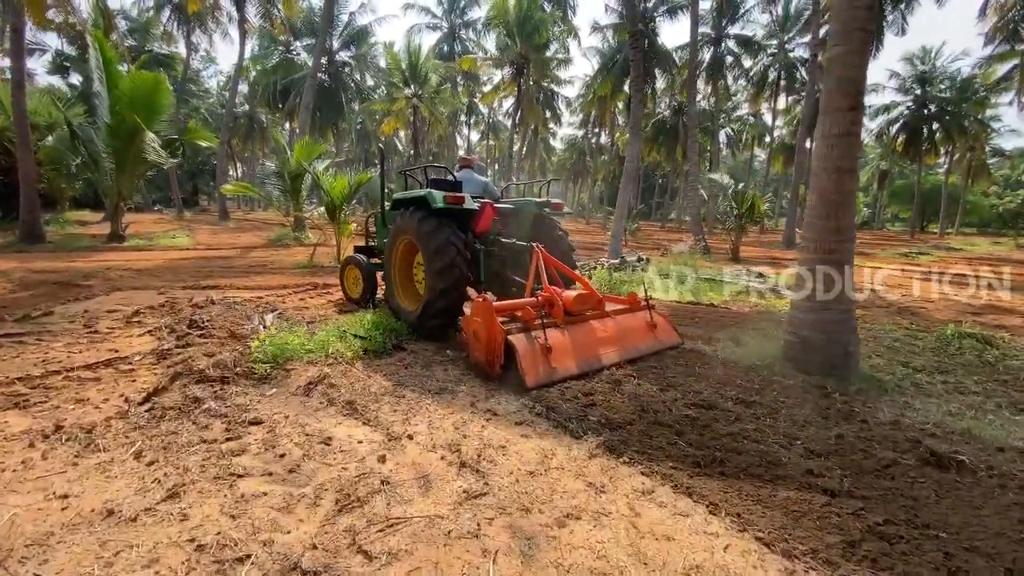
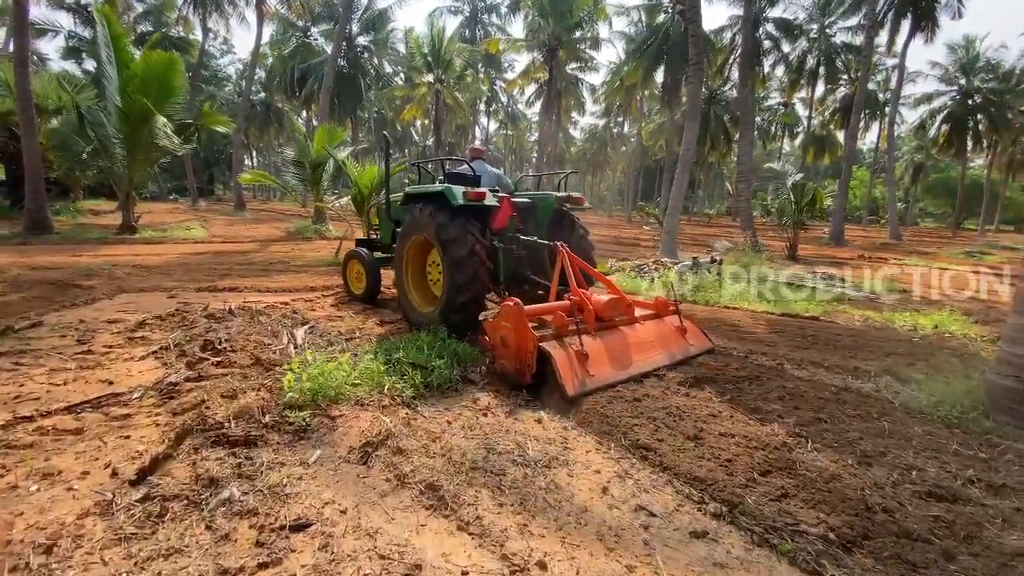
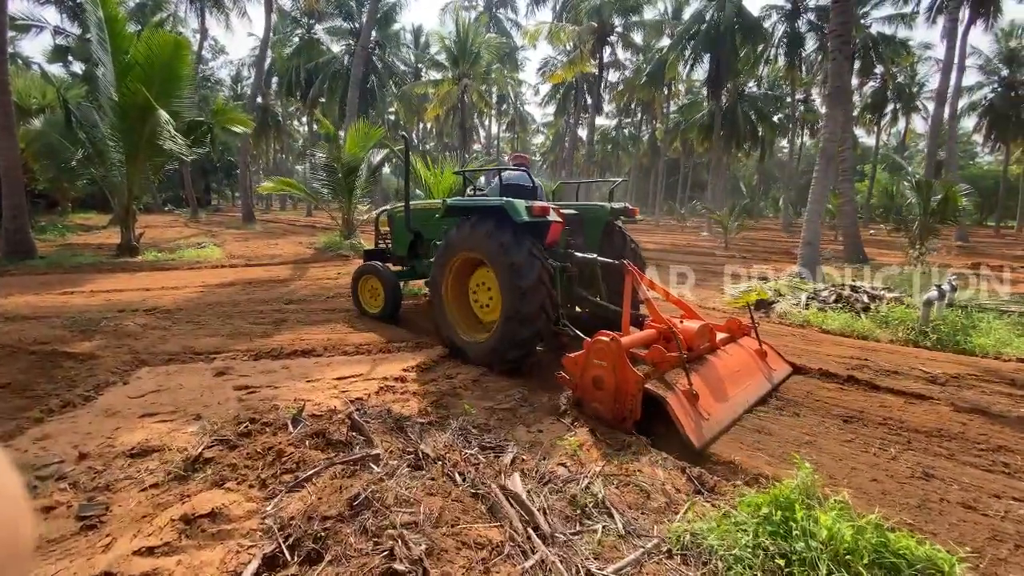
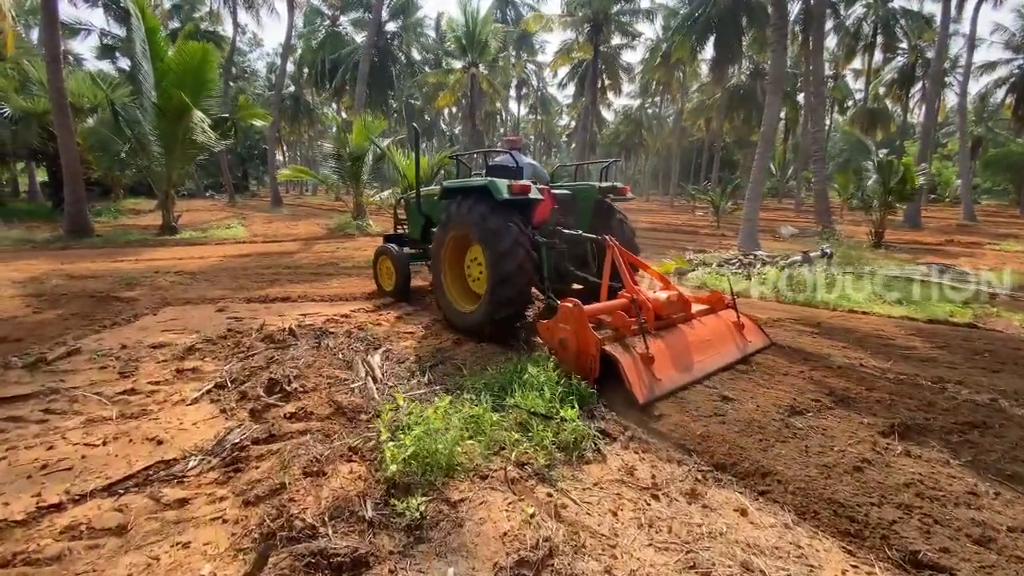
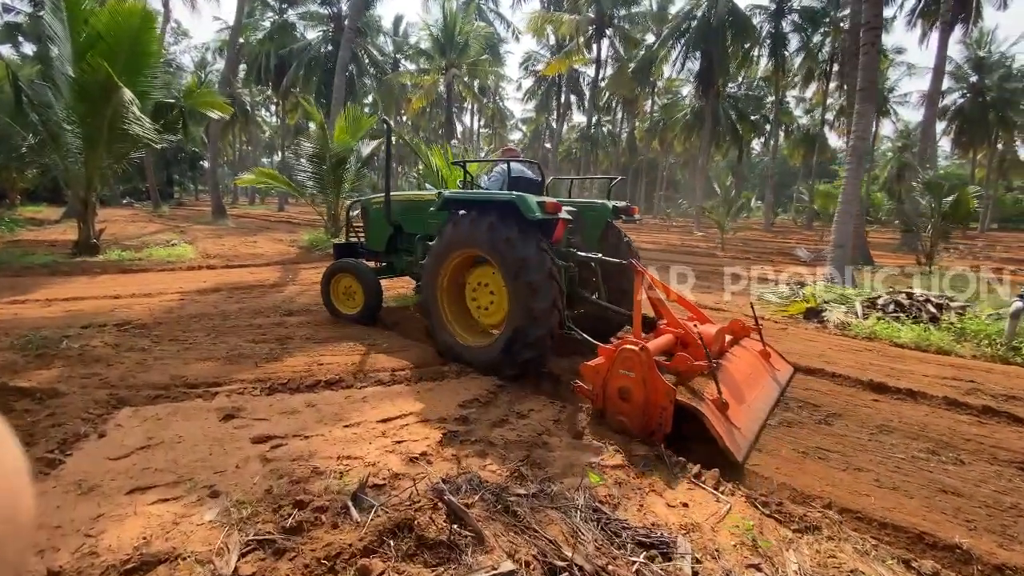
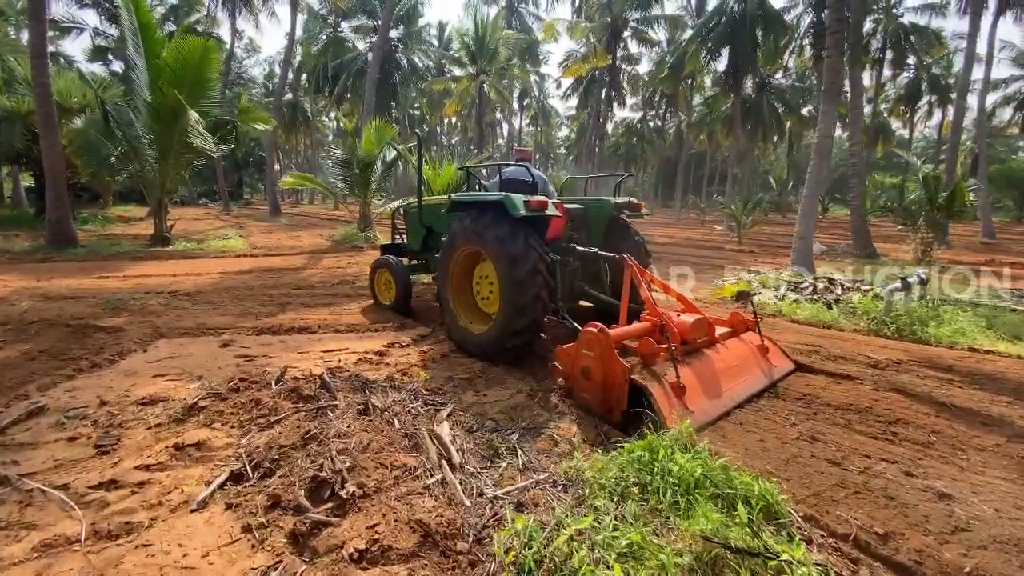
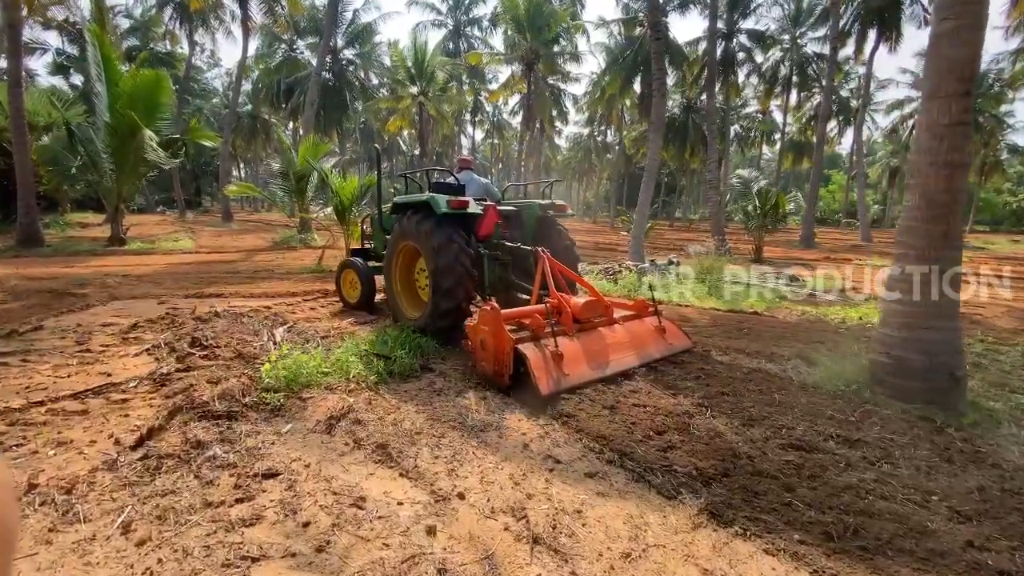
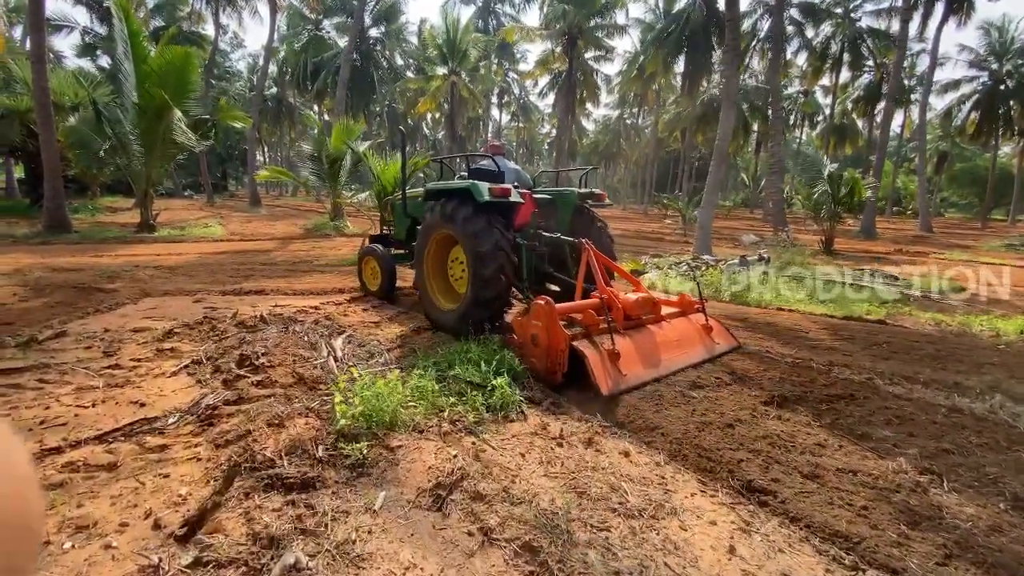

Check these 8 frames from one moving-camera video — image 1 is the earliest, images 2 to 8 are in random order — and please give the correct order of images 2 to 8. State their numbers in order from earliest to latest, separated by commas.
7, 2, 8, 4, 6, 3, 5
